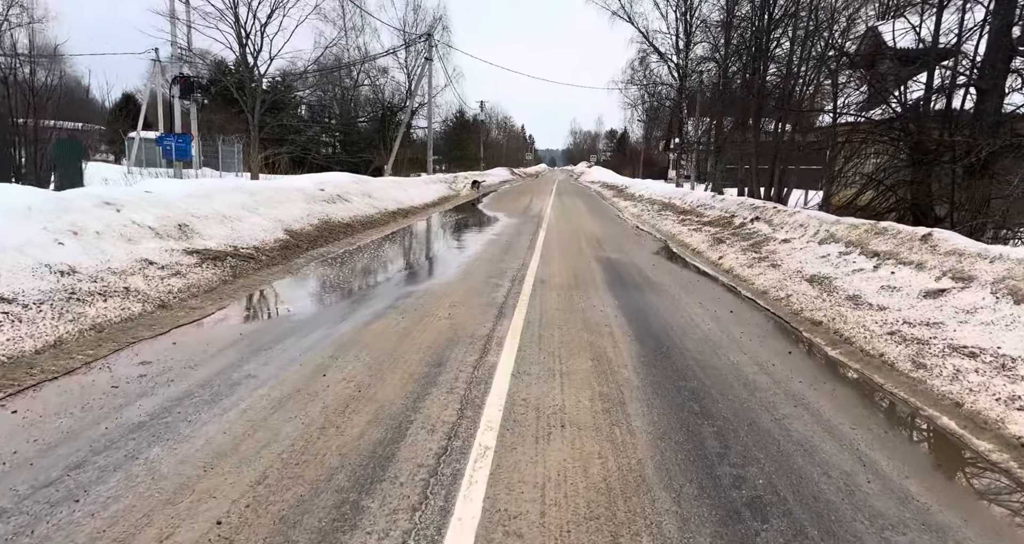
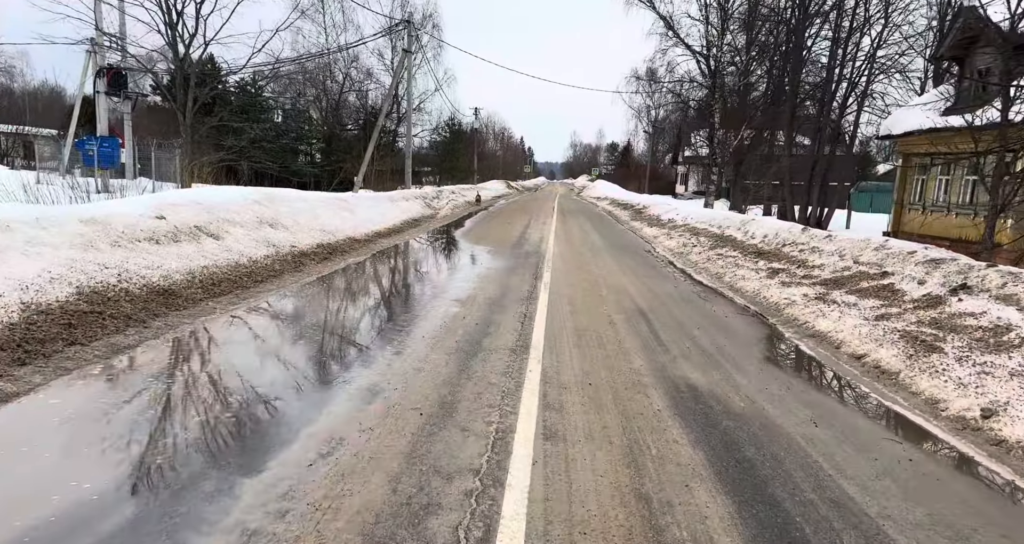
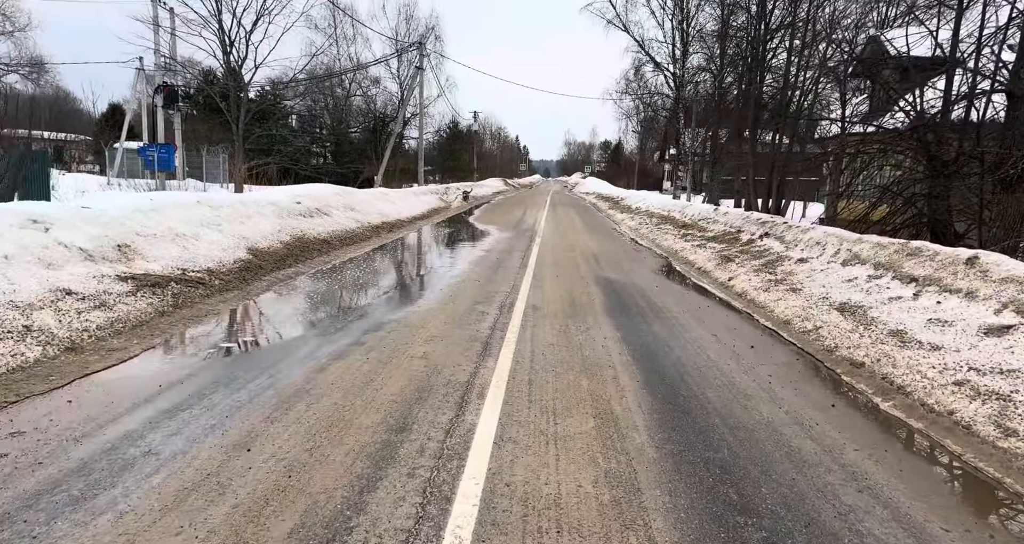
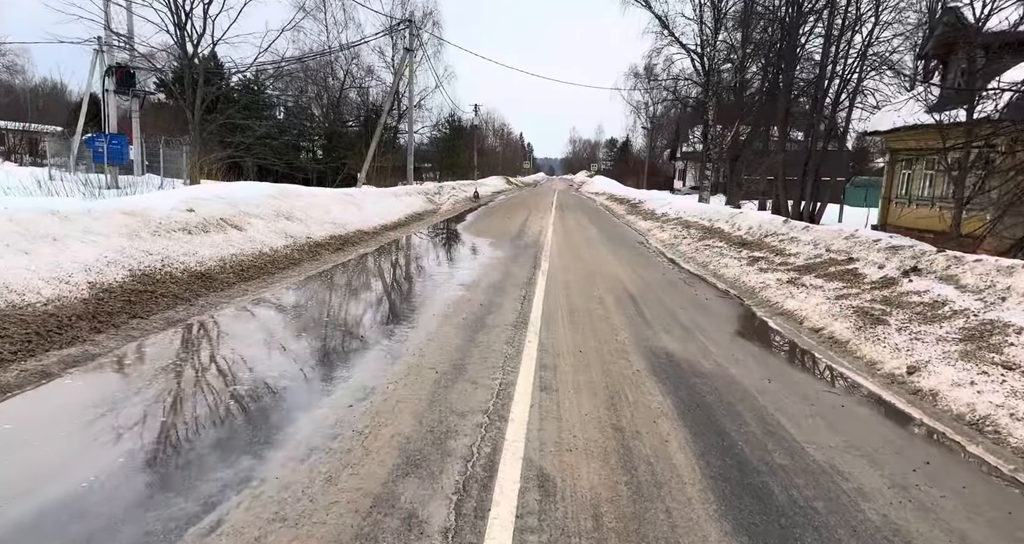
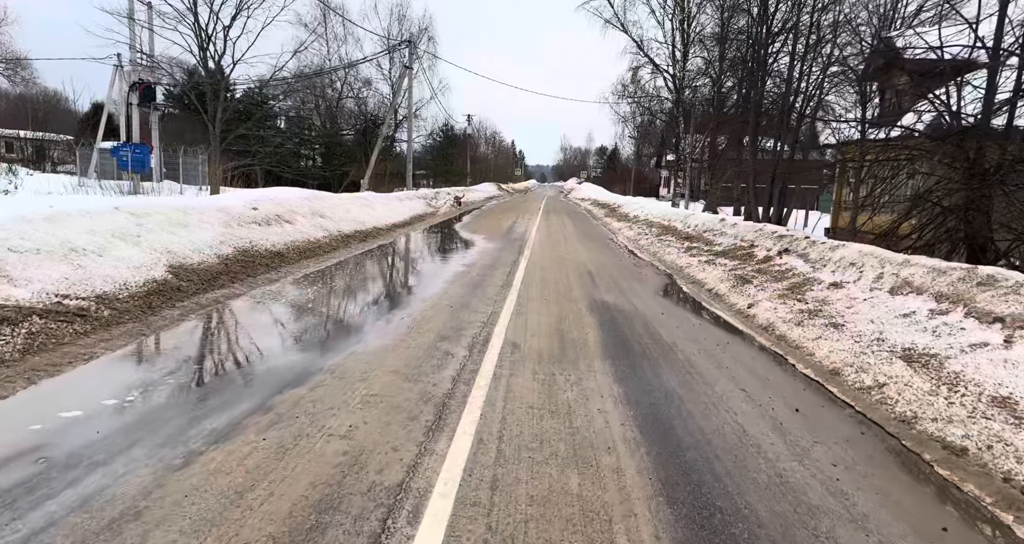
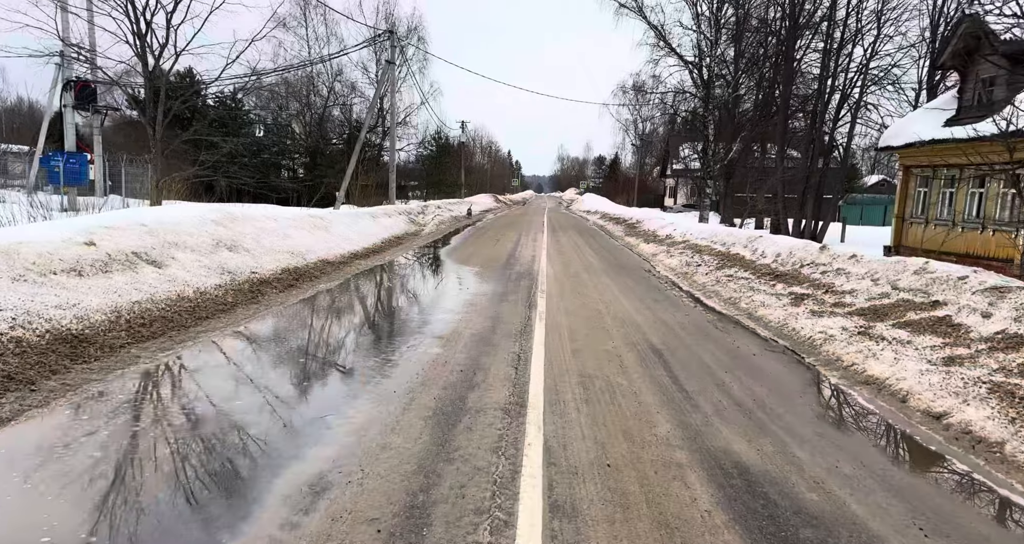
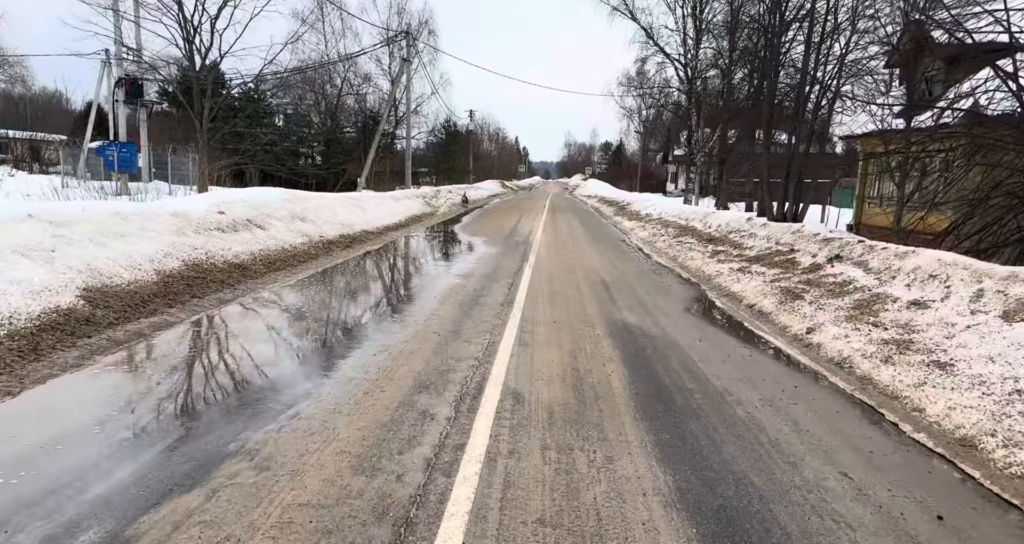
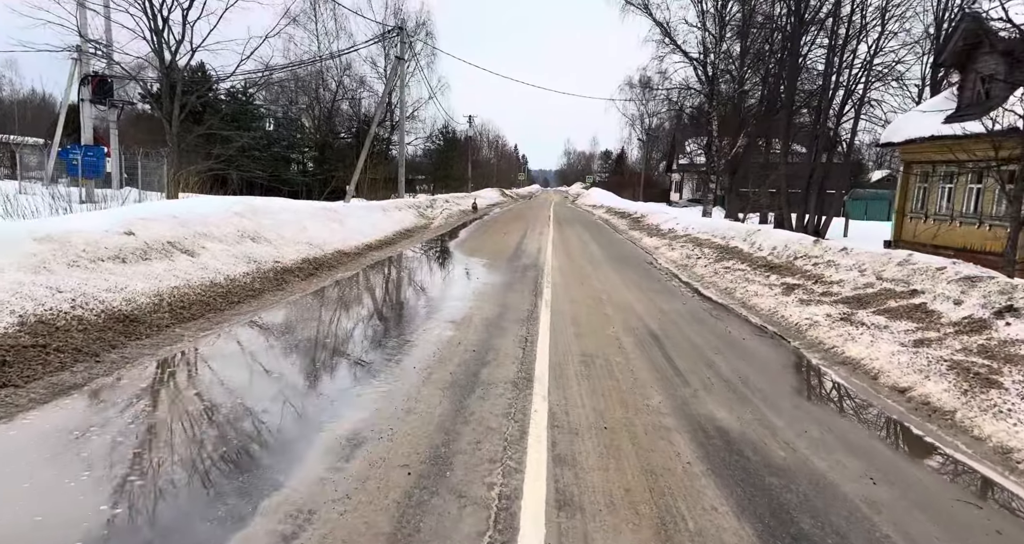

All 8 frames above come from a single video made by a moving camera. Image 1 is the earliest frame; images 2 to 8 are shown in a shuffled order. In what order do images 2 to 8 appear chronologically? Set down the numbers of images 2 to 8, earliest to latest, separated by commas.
3, 5, 7, 4, 2, 8, 6
